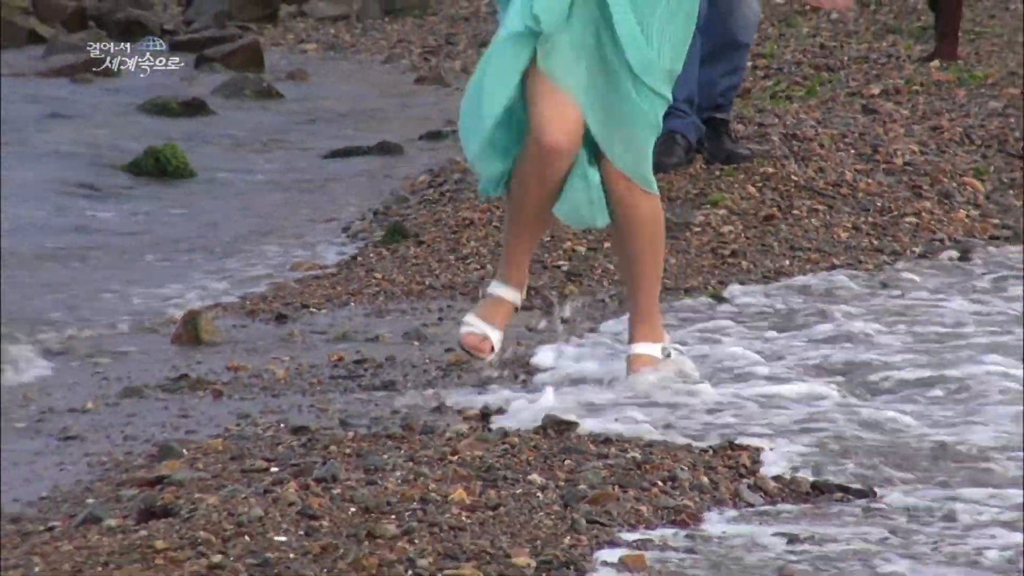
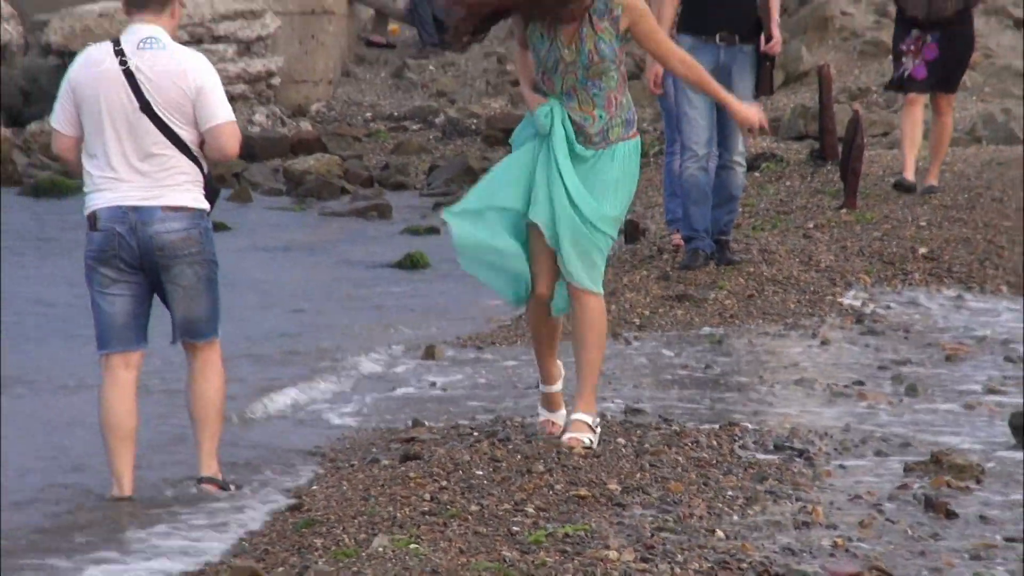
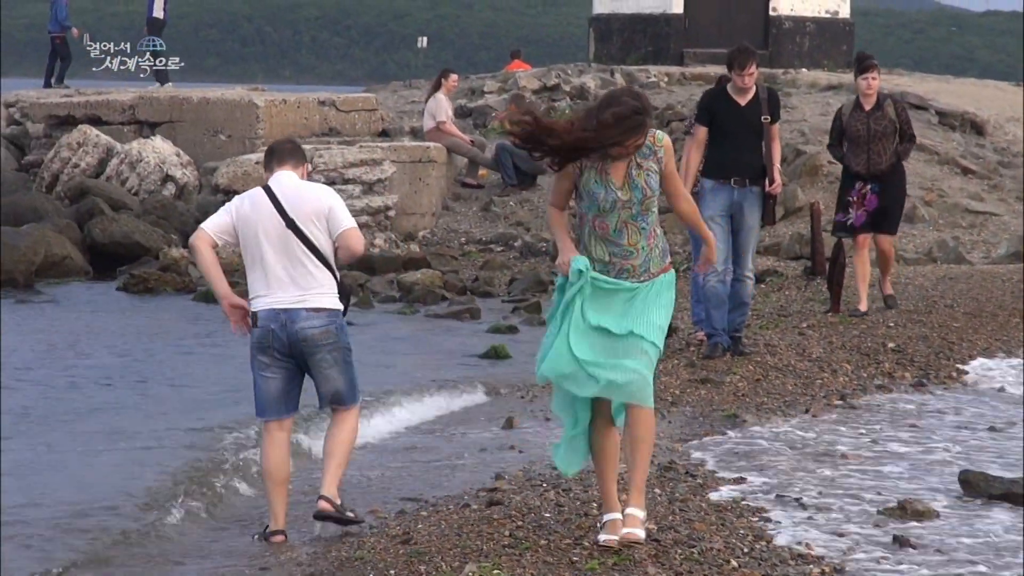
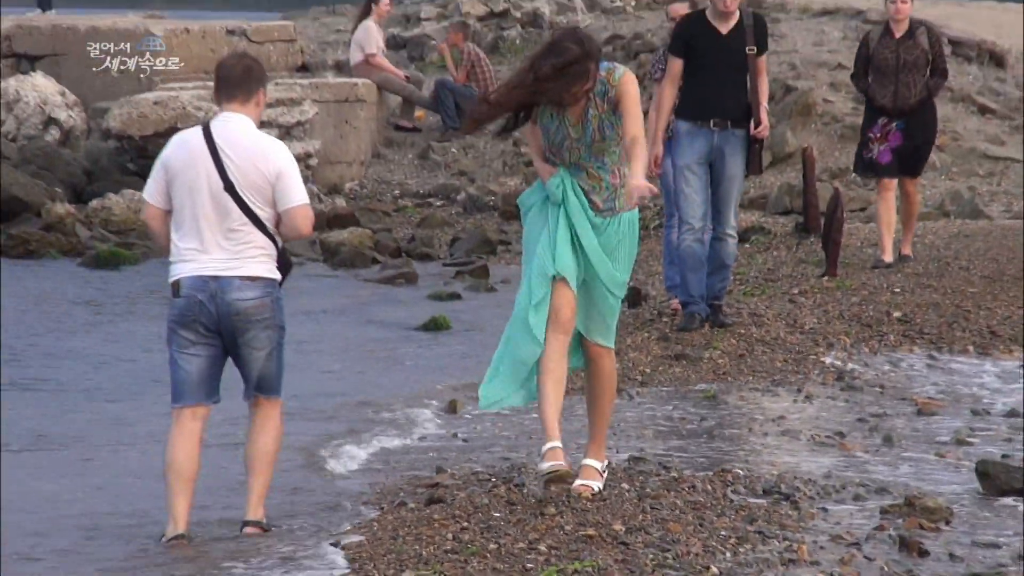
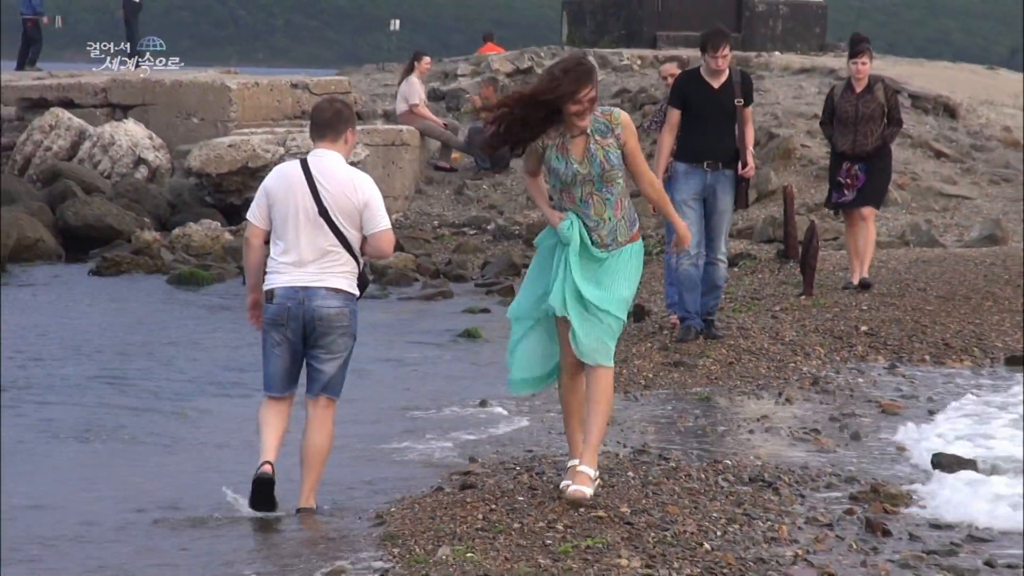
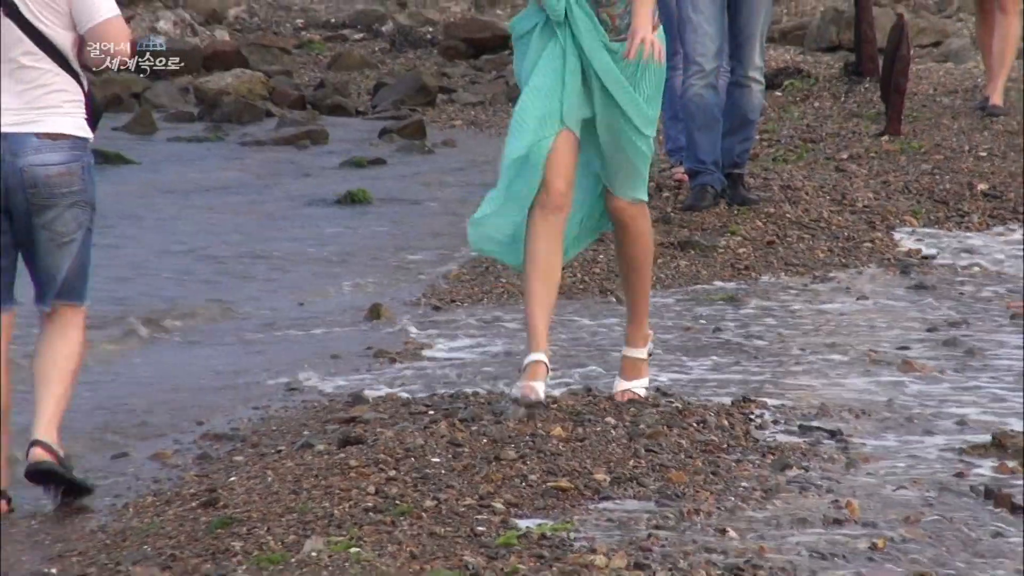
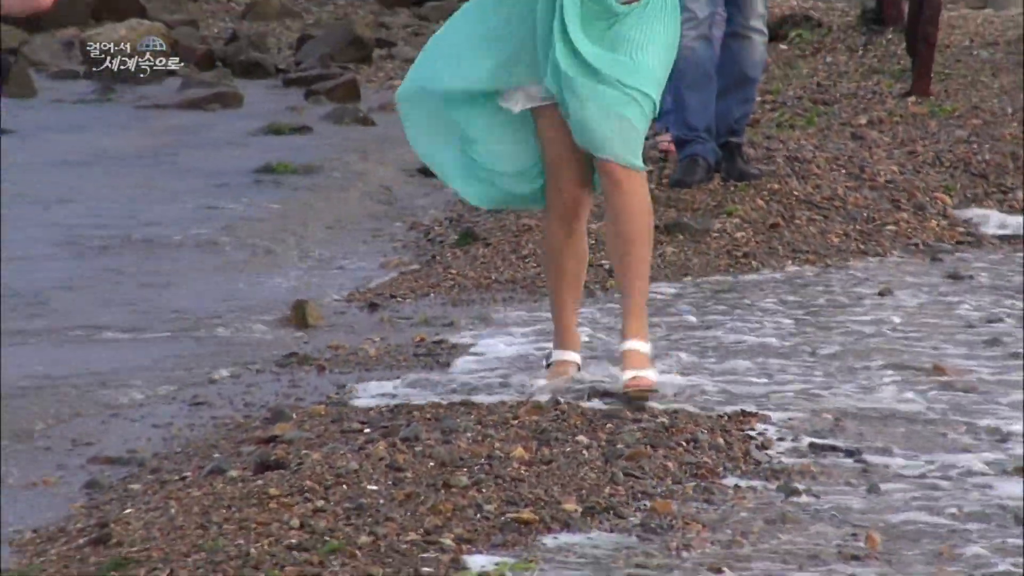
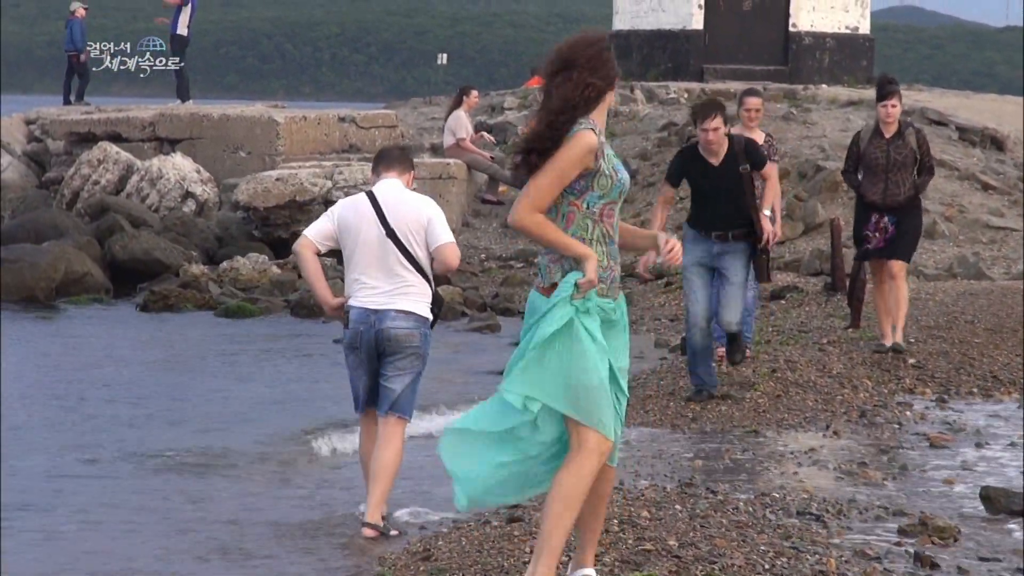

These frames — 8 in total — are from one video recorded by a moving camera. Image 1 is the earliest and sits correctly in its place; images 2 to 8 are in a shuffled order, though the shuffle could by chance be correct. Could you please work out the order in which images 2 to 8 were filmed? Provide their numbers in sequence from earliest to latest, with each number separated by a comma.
7, 6, 2, 4, 5, 3, 8
